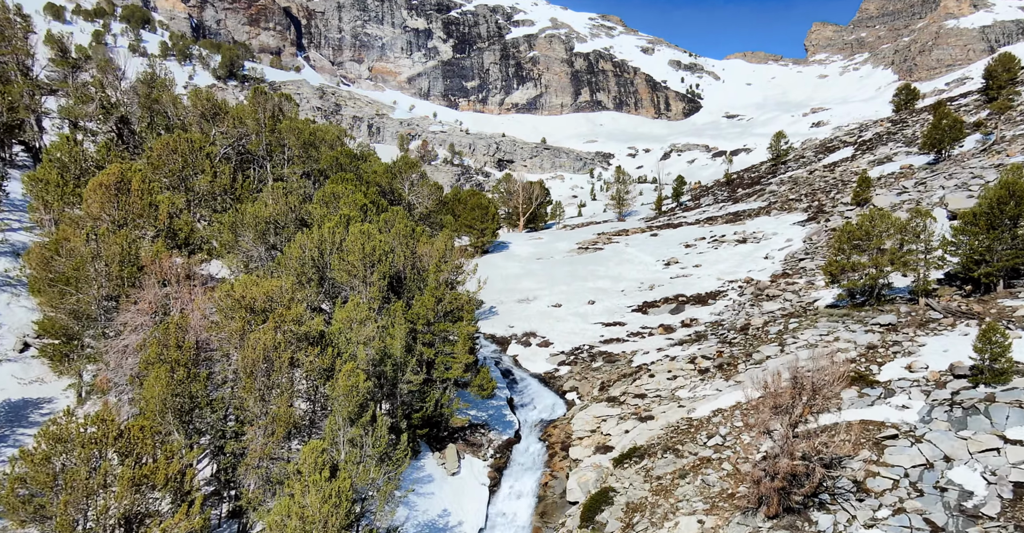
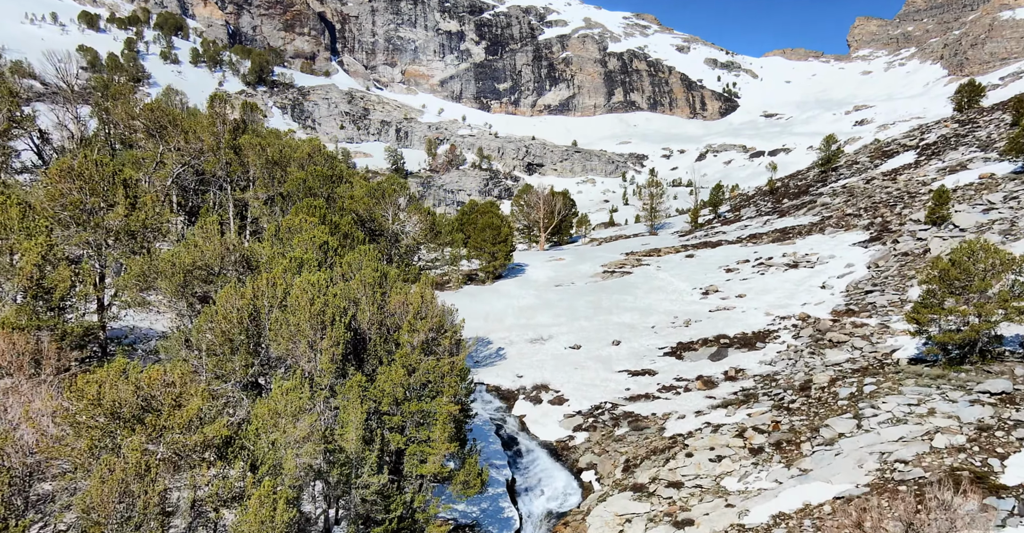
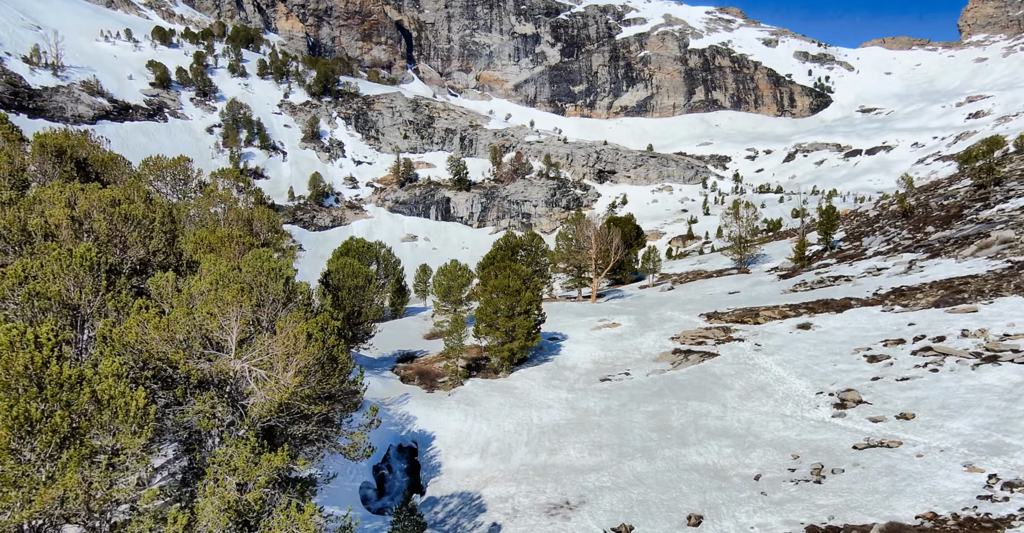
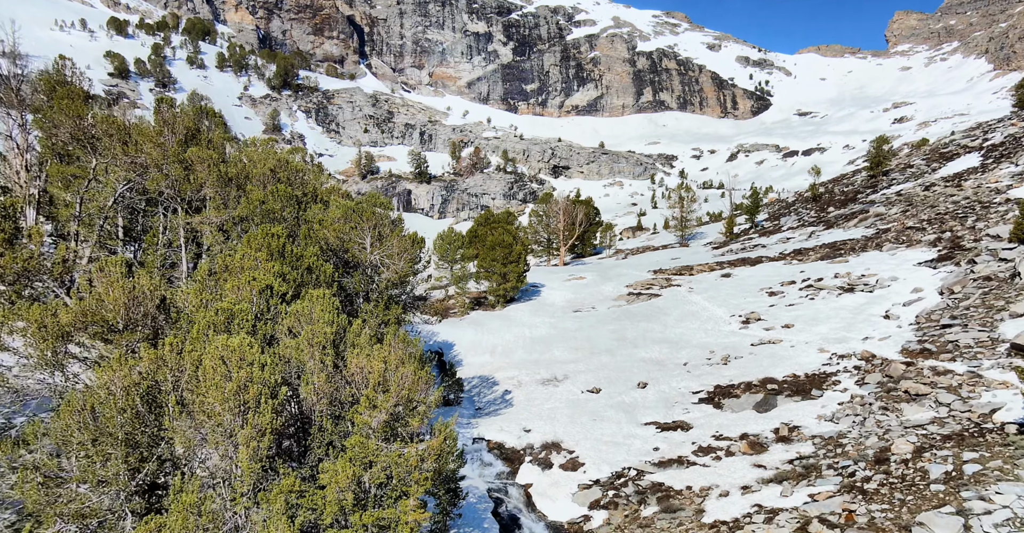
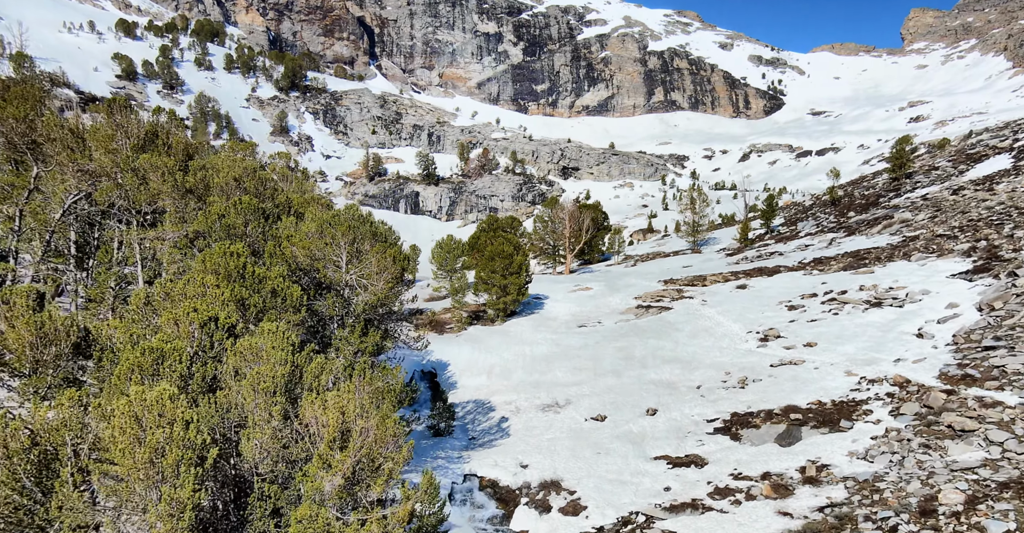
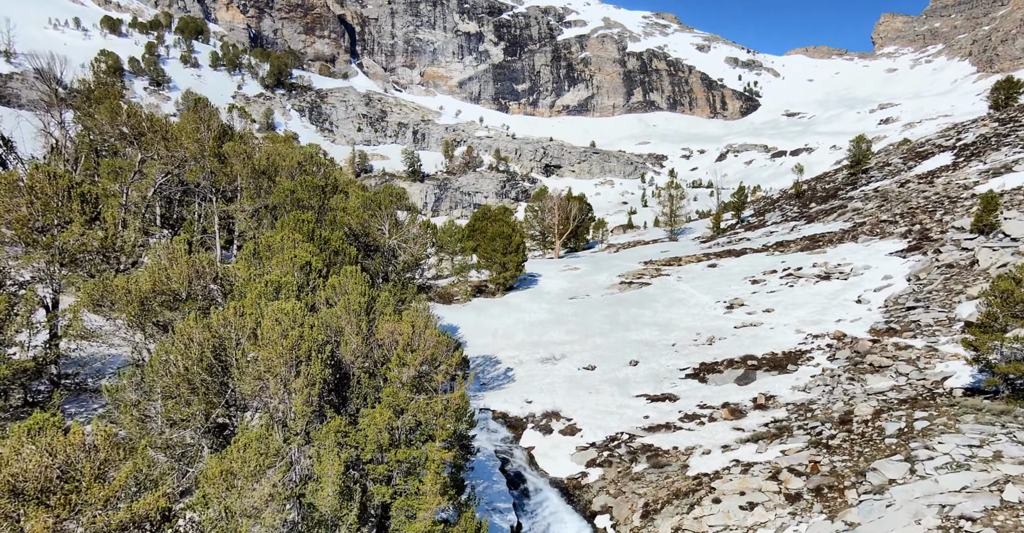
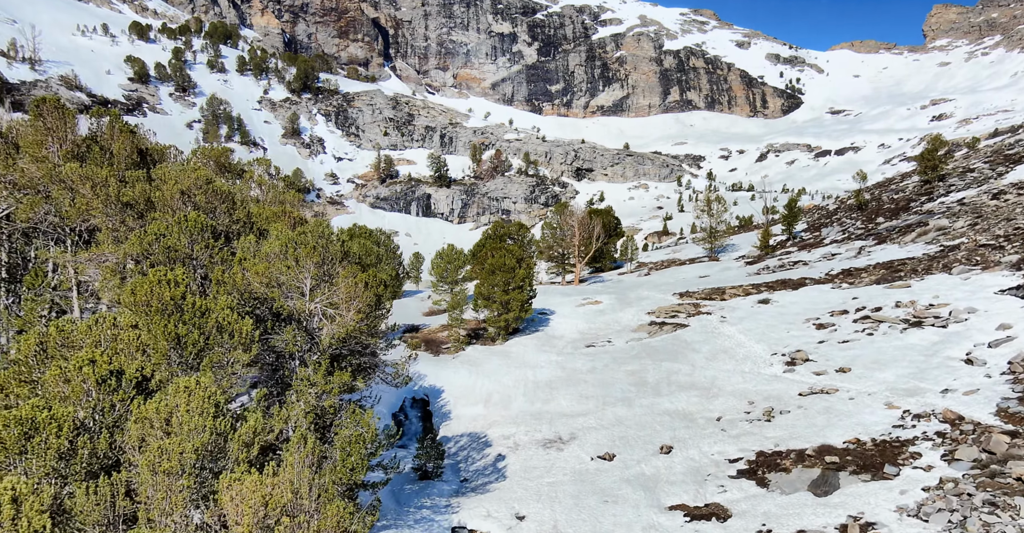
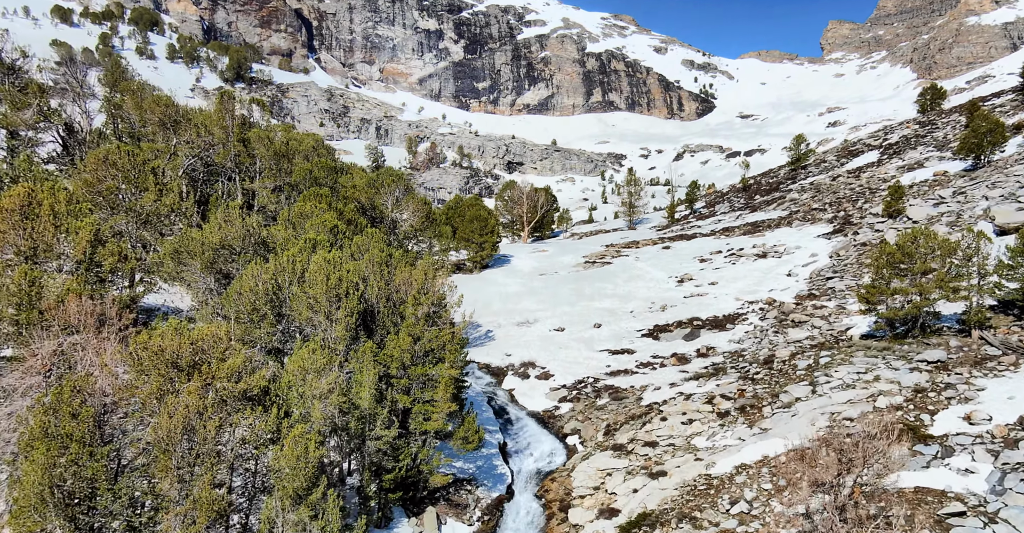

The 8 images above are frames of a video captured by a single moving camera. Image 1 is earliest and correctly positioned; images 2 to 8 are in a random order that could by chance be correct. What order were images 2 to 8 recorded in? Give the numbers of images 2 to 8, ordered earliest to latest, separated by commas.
8, 2, 6, 4, 5, 7, 3
